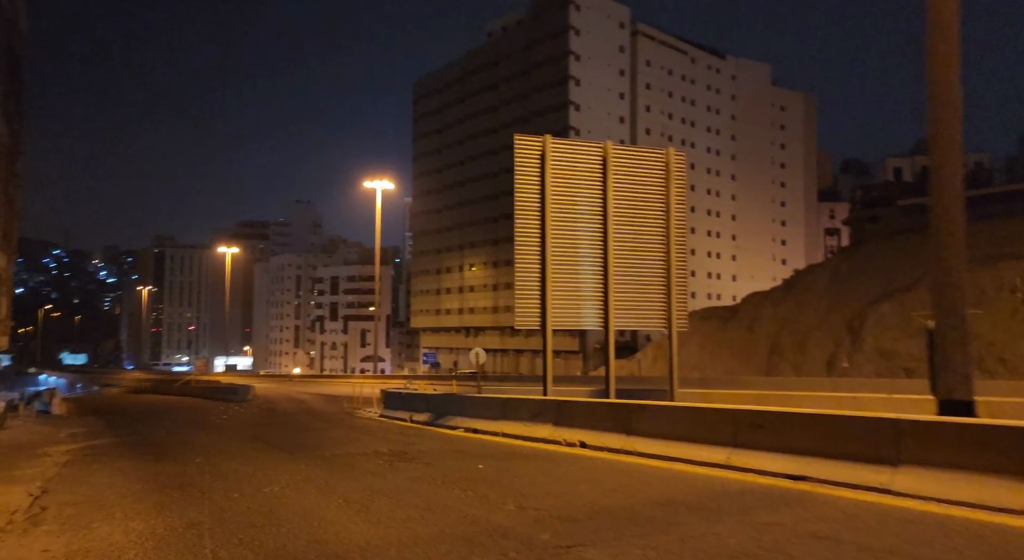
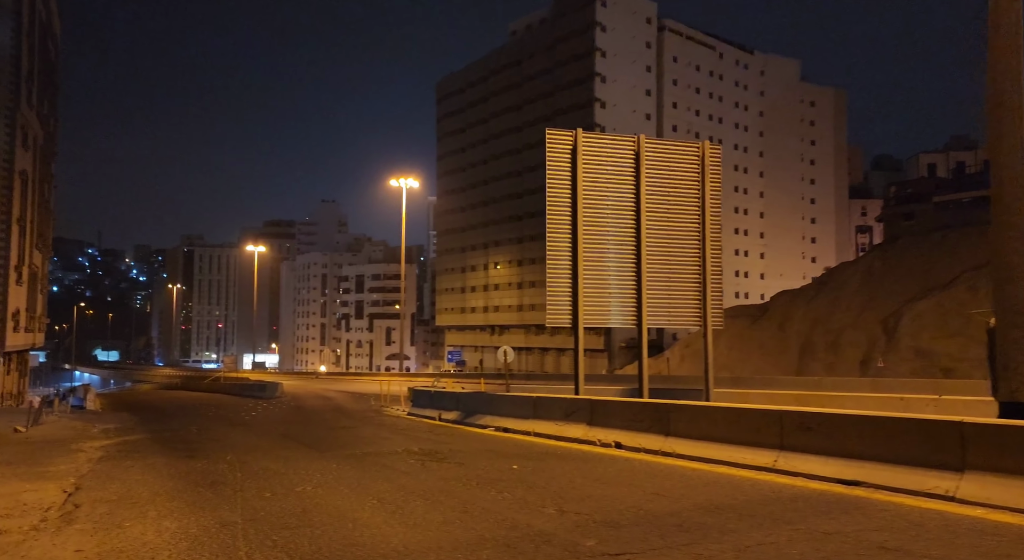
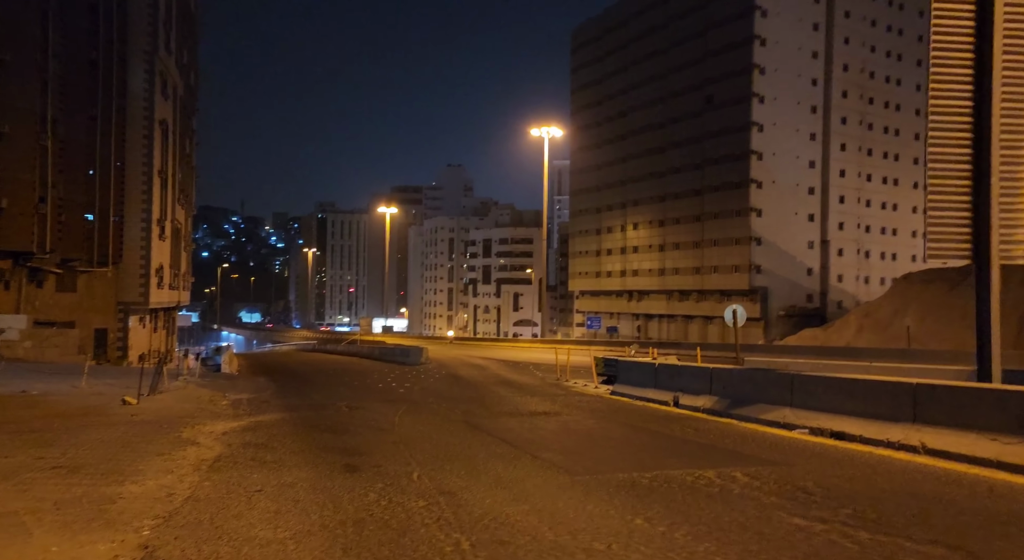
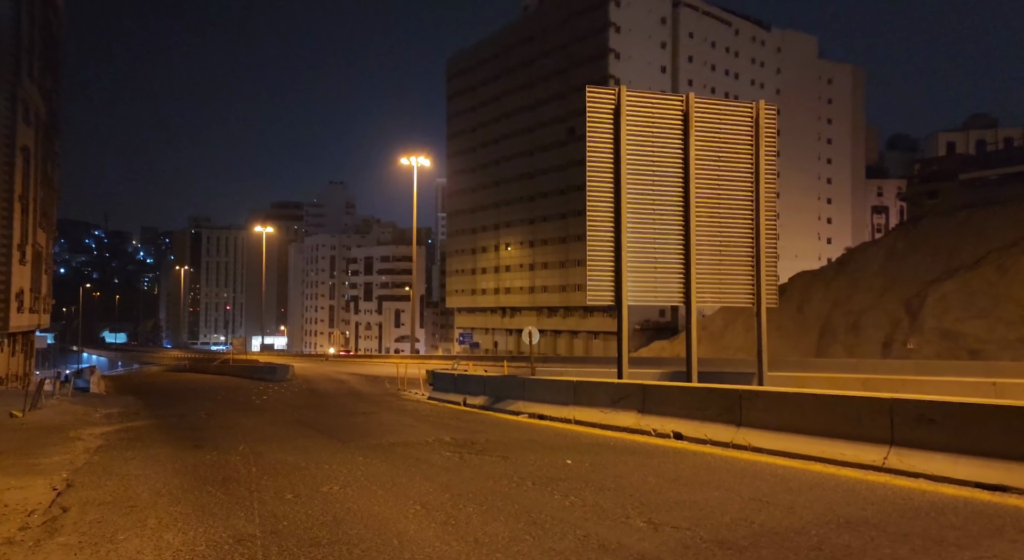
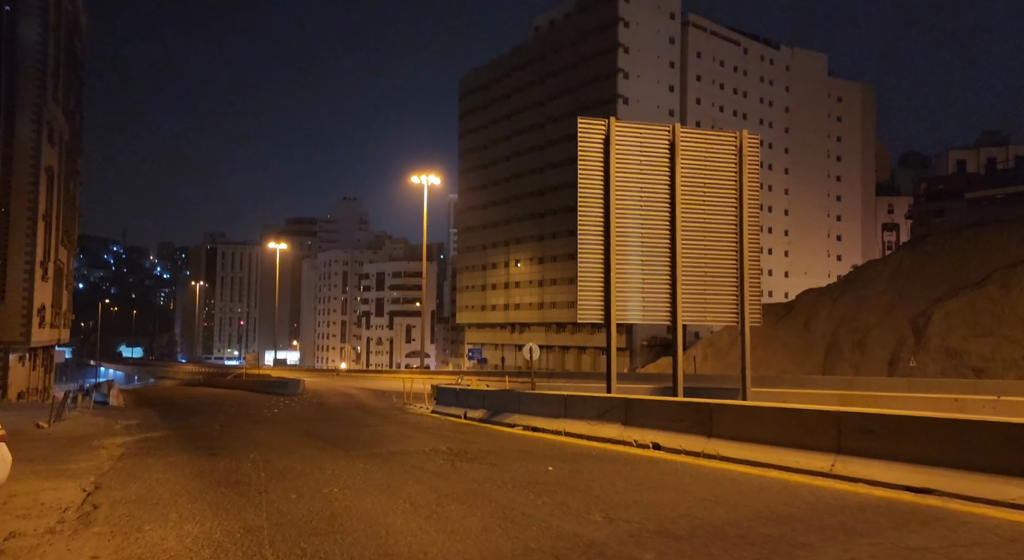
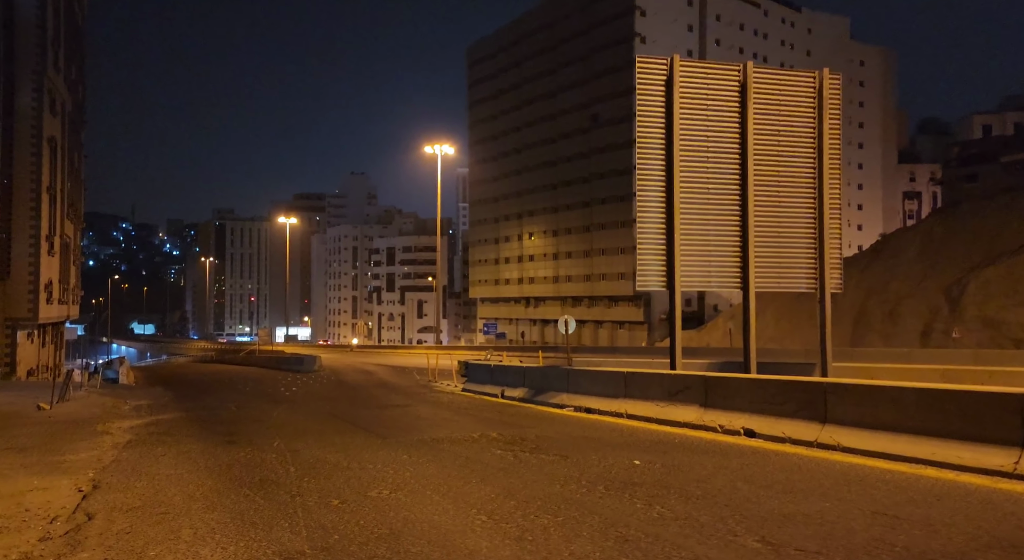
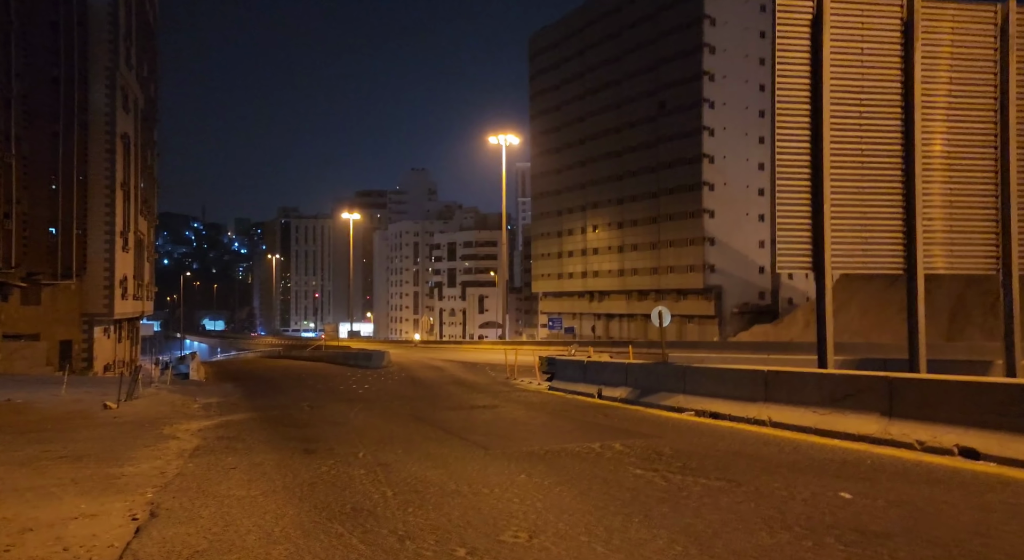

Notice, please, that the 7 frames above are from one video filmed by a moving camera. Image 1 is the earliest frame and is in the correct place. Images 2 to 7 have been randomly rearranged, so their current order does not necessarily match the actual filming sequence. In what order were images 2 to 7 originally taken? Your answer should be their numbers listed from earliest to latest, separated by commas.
2, 5, 4, 6, 7, 3
